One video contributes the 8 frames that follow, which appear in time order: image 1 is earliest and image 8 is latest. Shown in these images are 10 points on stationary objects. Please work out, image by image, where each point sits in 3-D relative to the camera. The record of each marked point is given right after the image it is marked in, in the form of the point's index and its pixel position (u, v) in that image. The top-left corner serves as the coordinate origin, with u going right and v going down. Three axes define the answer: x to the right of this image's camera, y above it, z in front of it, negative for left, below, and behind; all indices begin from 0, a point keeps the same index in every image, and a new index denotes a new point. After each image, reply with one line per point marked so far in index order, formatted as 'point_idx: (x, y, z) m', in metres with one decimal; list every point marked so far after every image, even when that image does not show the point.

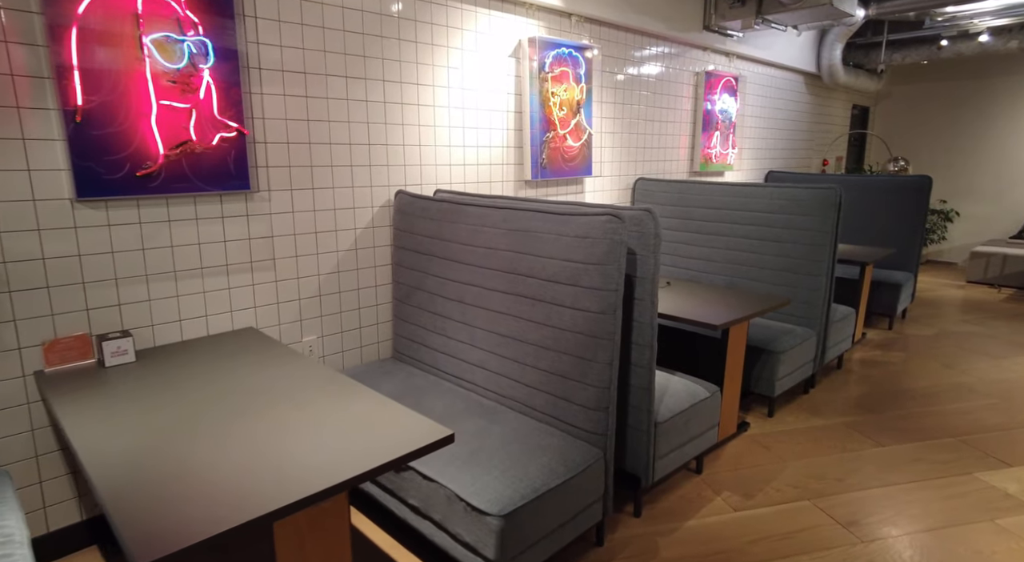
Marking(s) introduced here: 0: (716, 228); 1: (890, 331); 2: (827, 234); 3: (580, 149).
0: (+1.2, +0.3, +3.5) m
1: (+2.9, -0.4, +4.4) m
2: (+1.7, +0.3, +3.1) m
3: (+0.4, +0.8, +3.4) m
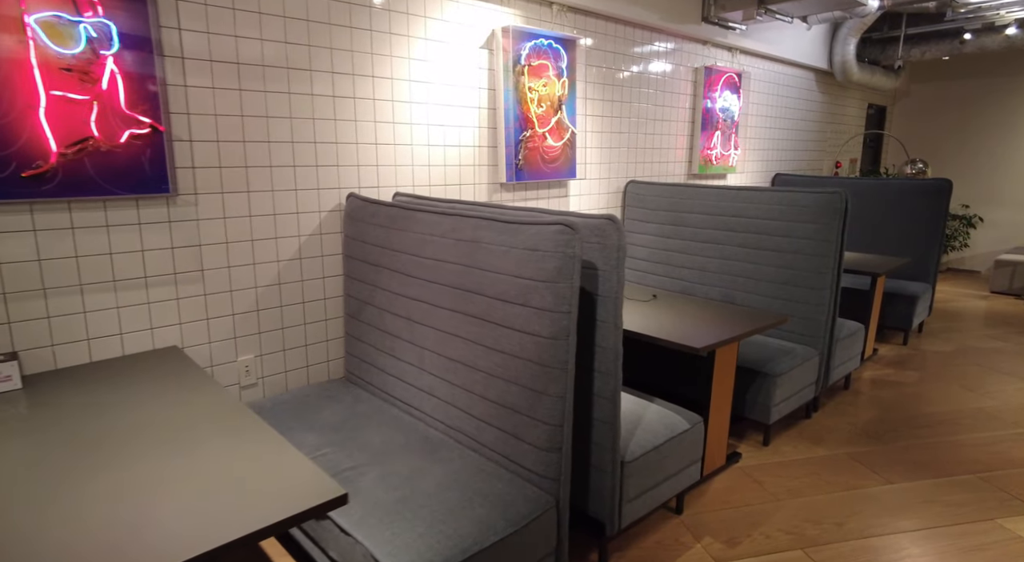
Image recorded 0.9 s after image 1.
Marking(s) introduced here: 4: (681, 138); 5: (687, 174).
0: (+1.1, +0.3, +3.2) m
1: (+2.8, -0.5, +4.1) m
2: (+1.5, +0.2, +2.8) m
3: (+0.3, +0.7, +3.1) m
4: (+1.2, +1.0, +4.1) m
5: (+1.3, +0.8, +4.2) m
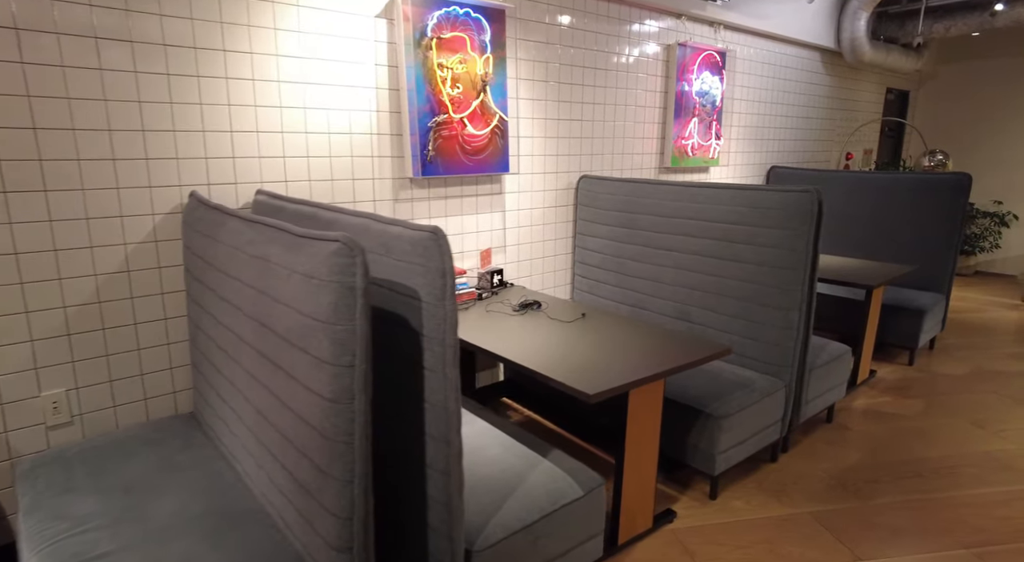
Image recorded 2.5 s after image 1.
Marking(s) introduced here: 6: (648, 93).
0: (+0.7, +0.2, +2.7) m
1: (+2.5, -0.5, +3.6) m
2: (+1.1, +0.1, +2.3) m
3: (-0.1, +0.7, +2.7) m
4: (+0.9, +1.0, +3.5) m
5: (+1.0, +0.7, +3.7) m
6: (+0.8, +1.1, +3.5) m
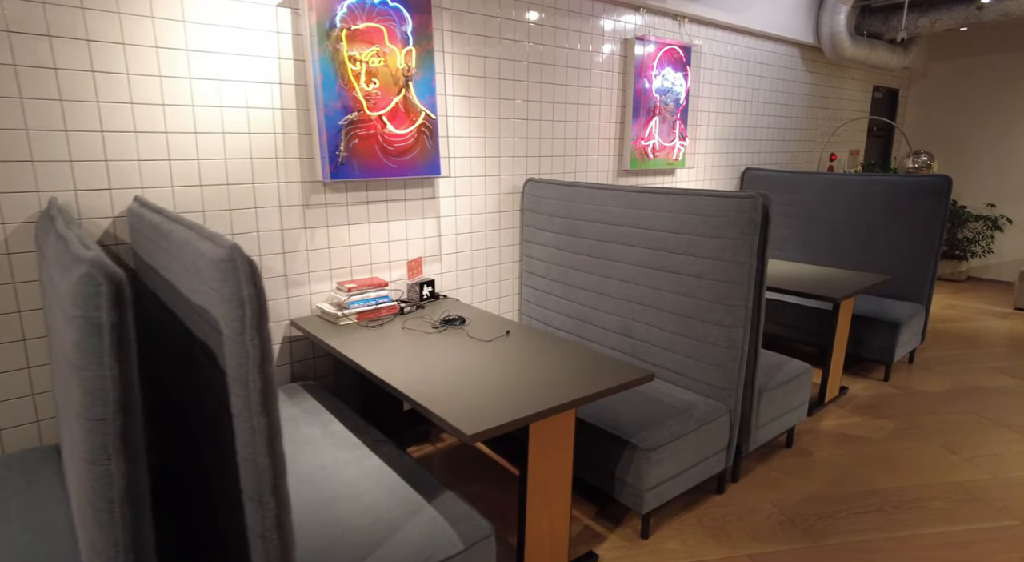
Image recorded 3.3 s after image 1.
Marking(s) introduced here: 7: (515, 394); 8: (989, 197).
0: (+0.4, +0.1, +2.5) m
1: (+2.2, -0.6, +3.3) m
2: (+0.8, +0.1, +2.1) m
3: (-0.4, +0.6, +2.5) m
4: (+0.6, +0.9, +3.3) m
5: (+0.6, +0.7, +3.5) m
6: (+0.5, +1.1, +3.3) m
7: (0.0, -0.3, +1.7) m
8: (+4.8, +0.9, +5.8) m
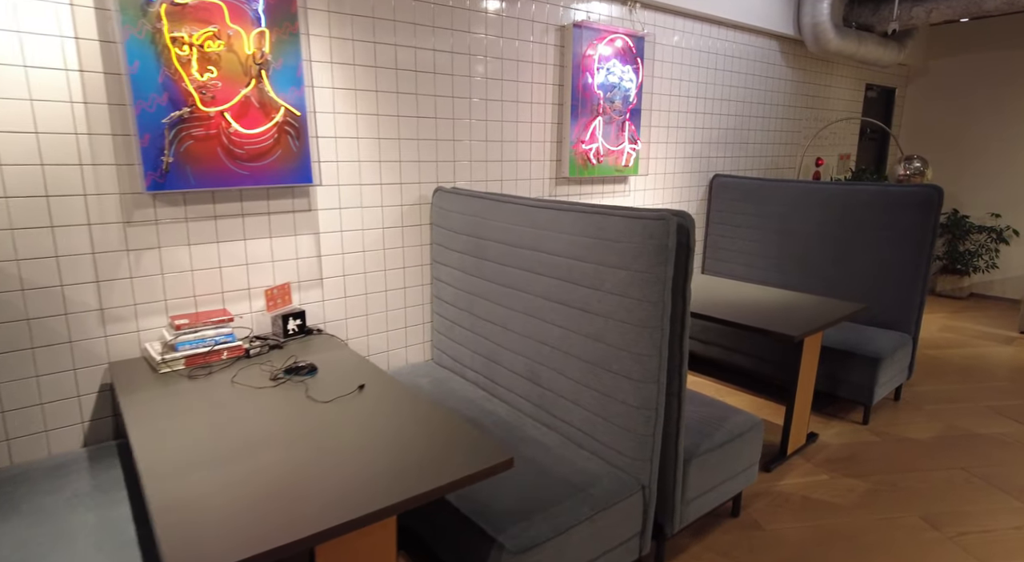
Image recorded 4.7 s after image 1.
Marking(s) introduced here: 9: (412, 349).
0: (0.0, 0.0, +2.1) m
1: (+1.8, -0.7, +2.8) m
2: (+0.4, -0.1, +1.6) m
3: (-0.8, +0.5, +2.0) m
4: (+0.2, +0.8, +2.9) m
5: (+0.2, +0.5, +3.0) m
6: (+0.1, +1.0, +2.8) m
7: (-0.4, -0.4, +1.2) m
8: (+4.4, +0.7, +5.3) m
9: (-0.5, -0.3, +2.6) m
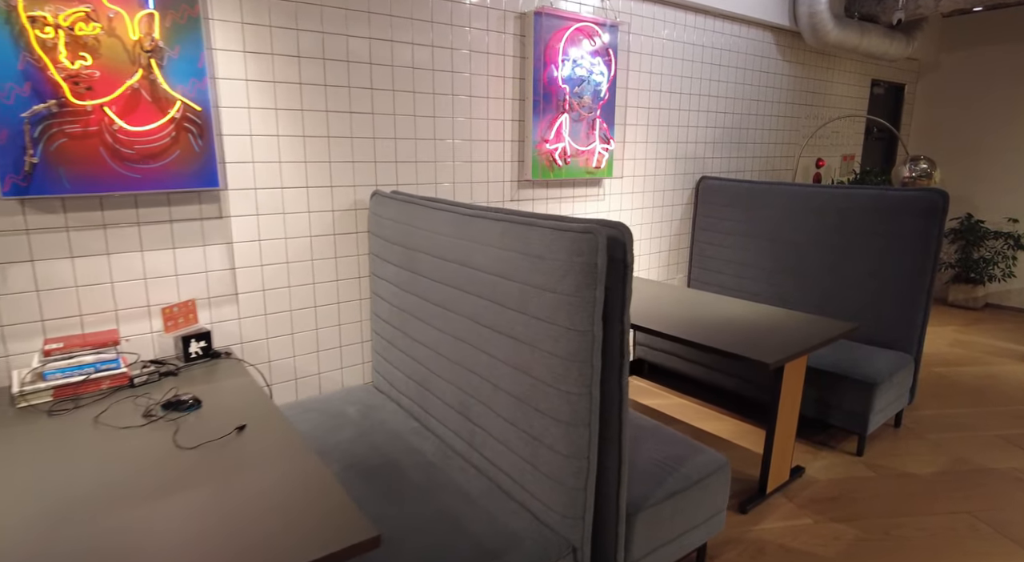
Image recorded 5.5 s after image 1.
0: (-0.2, 0.0, +1.8) m
1: (+1.5, -0.8, +2.5) m
2: (+0.2, -0.1, +1.3) m
3: (-1.1, +0.4, +1.8) m
4: (-0.1, +0.7, +2.6) m
5: (0.0, +0.5, +2.7) m
6: (-0.1, +0.9, +2.6) m
7: (-0.7, -0.5, +1.0) m
8: (+4.3, +0.6, +4.9) m
9: (-0.7, -0.4, +2.3) m
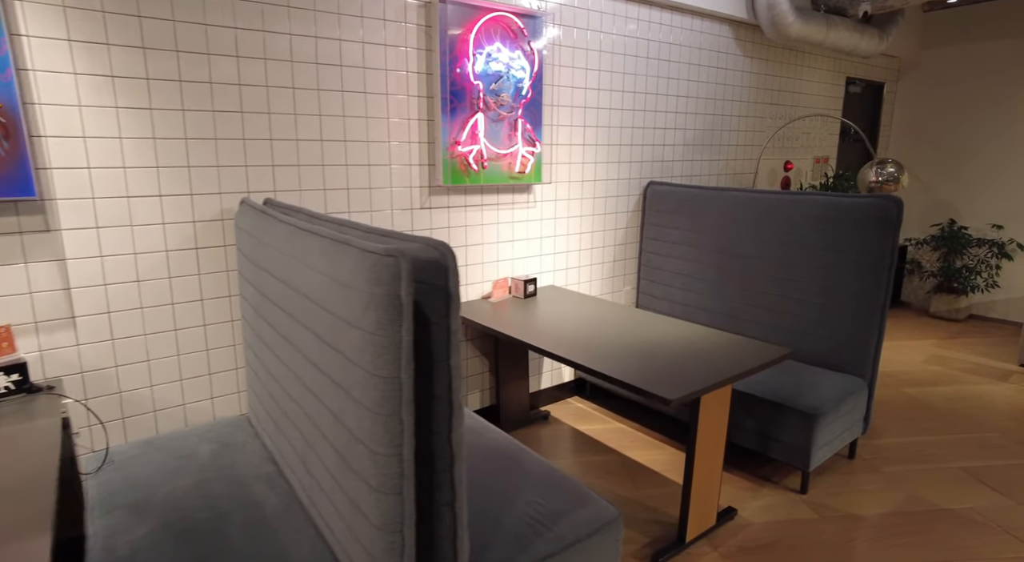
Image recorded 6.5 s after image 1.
0: (-0.6, -0.1, +1.6) m
1: (+1.2, -0.9, +2.3) m
2: (-0.2, -0.2, +1.1) m
3: (-1.4, +0.4, +1.5) m
4: (-0.4, +0.6, +2.4) m
5: (-0.3, +0.4, +2.5) m
6: (-0.5, +0.8, +2.3) m
7: (-1.1, -0.6, +0.7) m
8: (+3.9, +0.5, +4.6) m
9: (-1.1, -0.4, +2.1) m
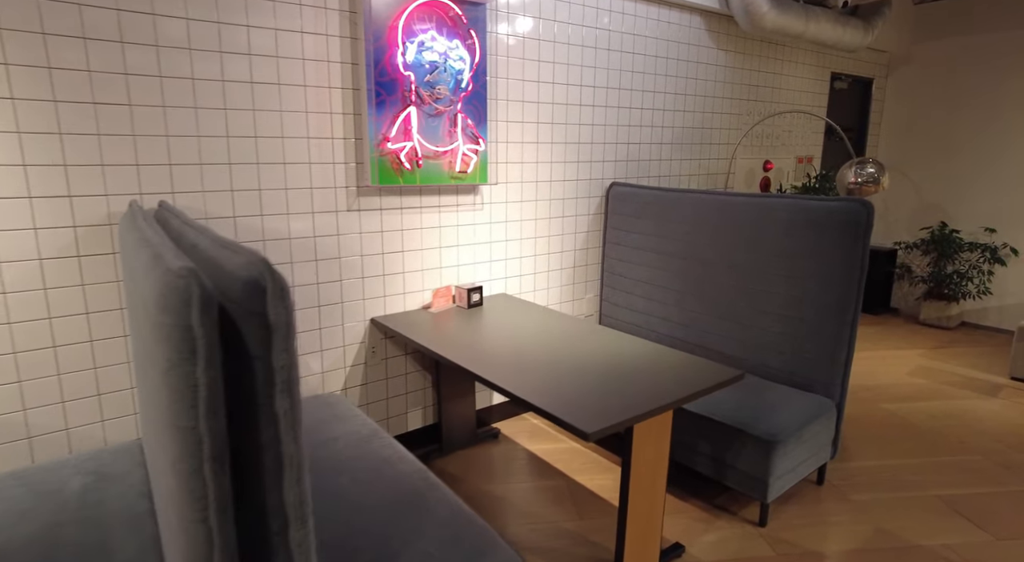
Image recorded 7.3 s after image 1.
0: (-0.9, -0.1, +1.4) m
1: (+0.9, -0.9, +2.1) m
2: (-0.5, -0.2, +0.9) m
3: (-1.7, +0.3, +1.3) m
4: (-0.7, +0.6, +2.2) m
5: (-0.6, +0.4, +2.3) m
6: (-0.7, +0.8, +2.1) m
7: (-1.3, -0.6, +0.5) m
8: (+3.7, +0.5, +4.4) m
9: (-1.3, -0.5, +1.9) m
